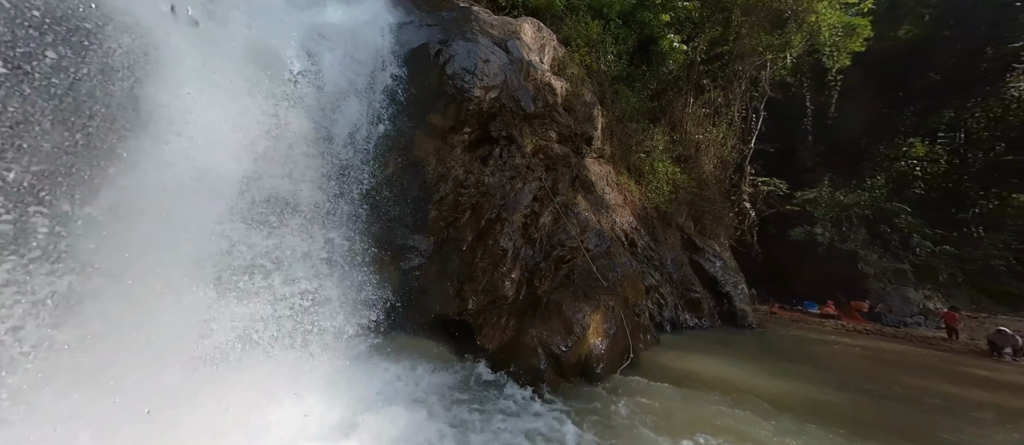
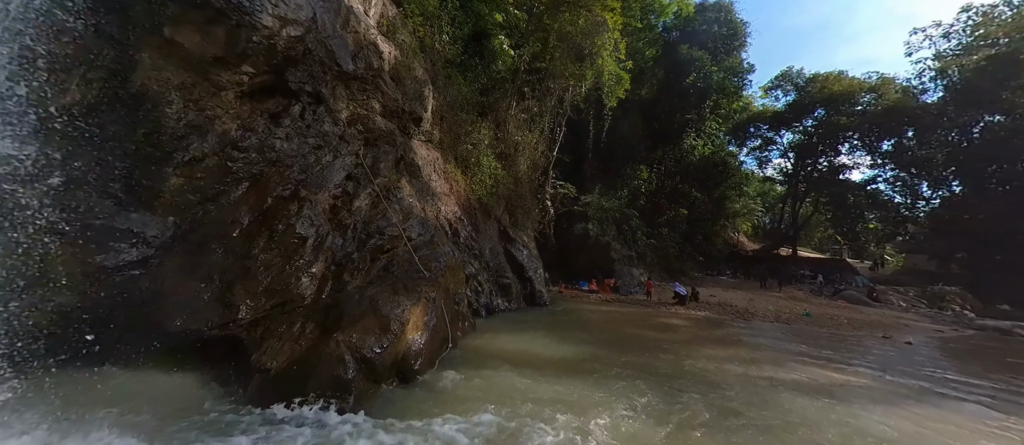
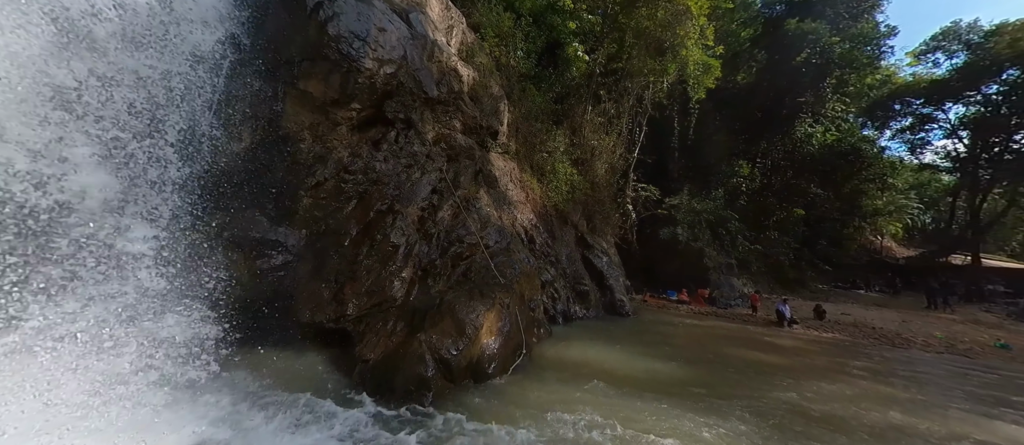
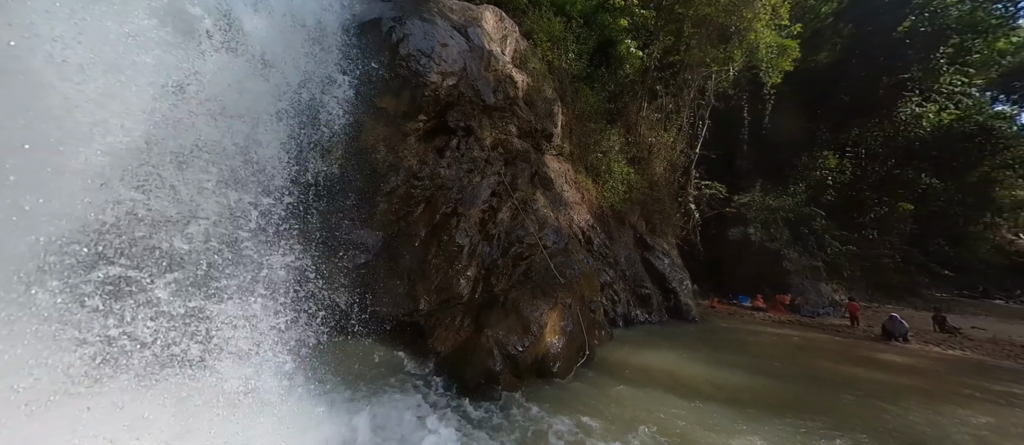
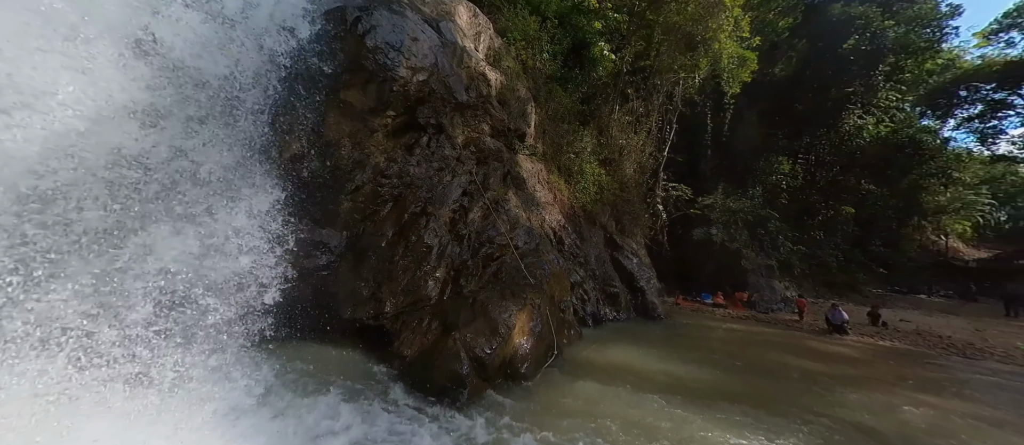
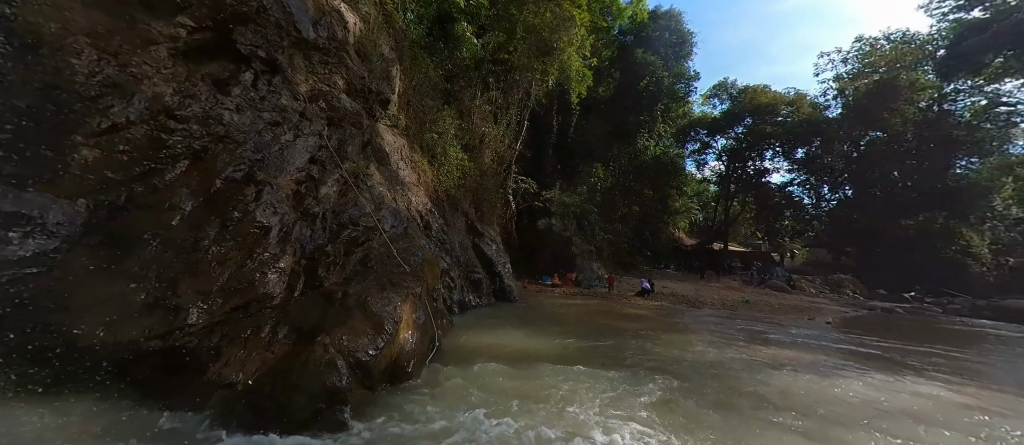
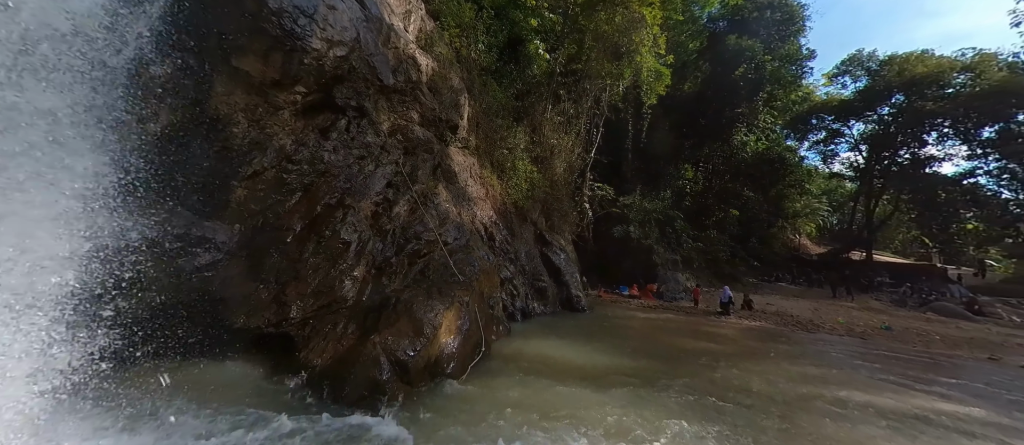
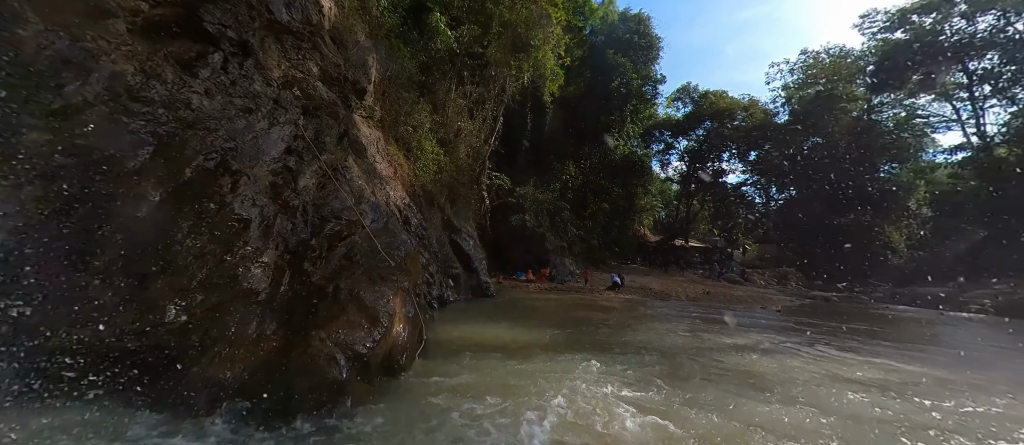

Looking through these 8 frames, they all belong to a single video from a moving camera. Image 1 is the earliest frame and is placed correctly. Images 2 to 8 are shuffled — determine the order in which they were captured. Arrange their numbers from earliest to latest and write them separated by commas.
4, 5, 3, 7, 2, 6, 8
